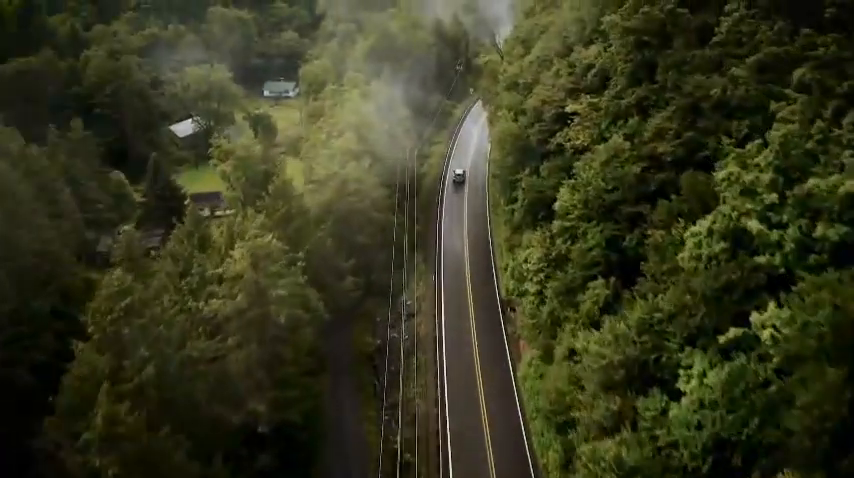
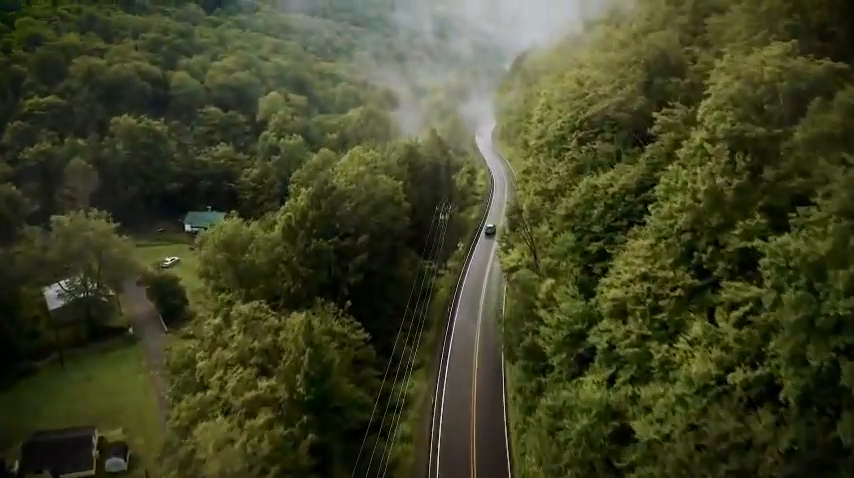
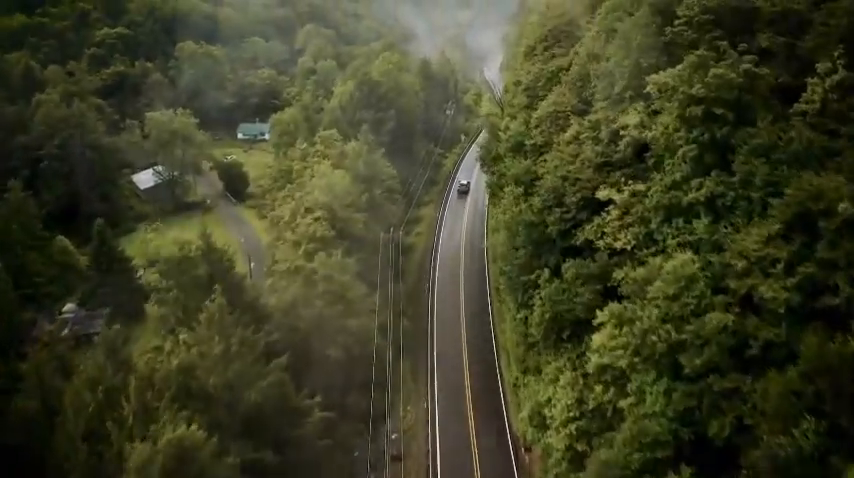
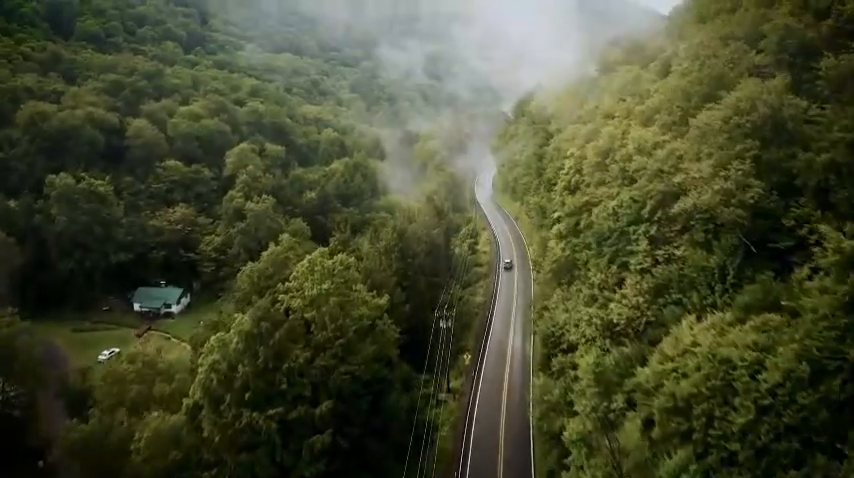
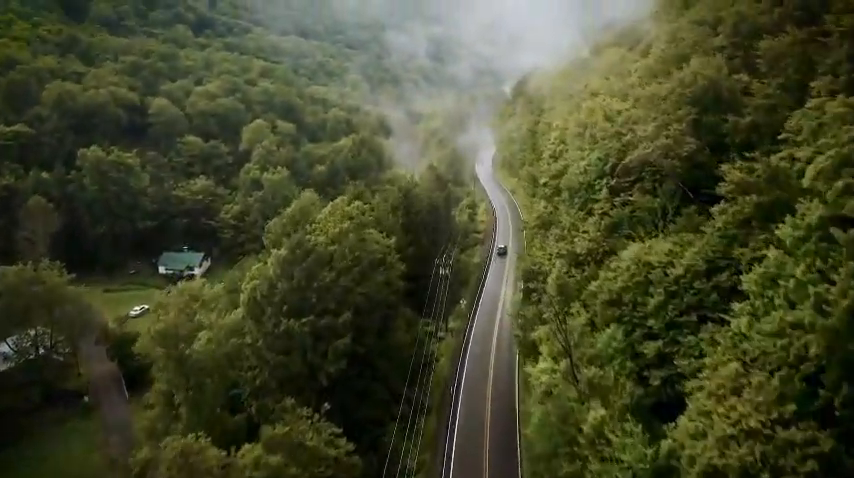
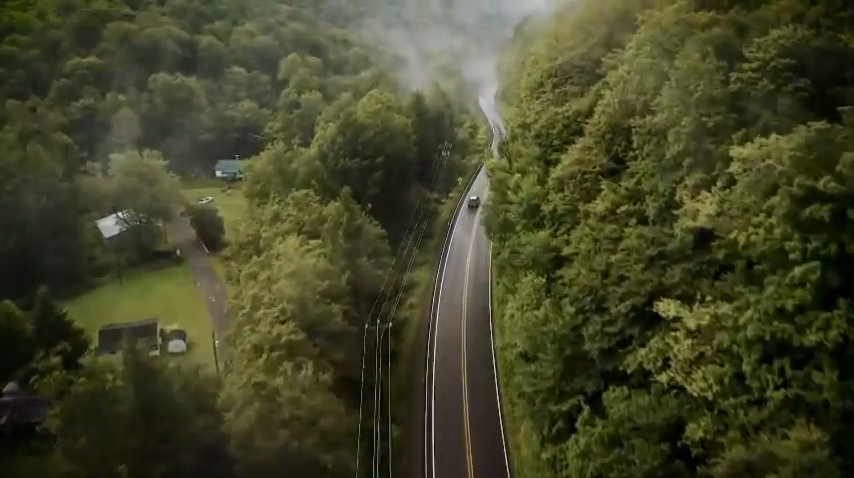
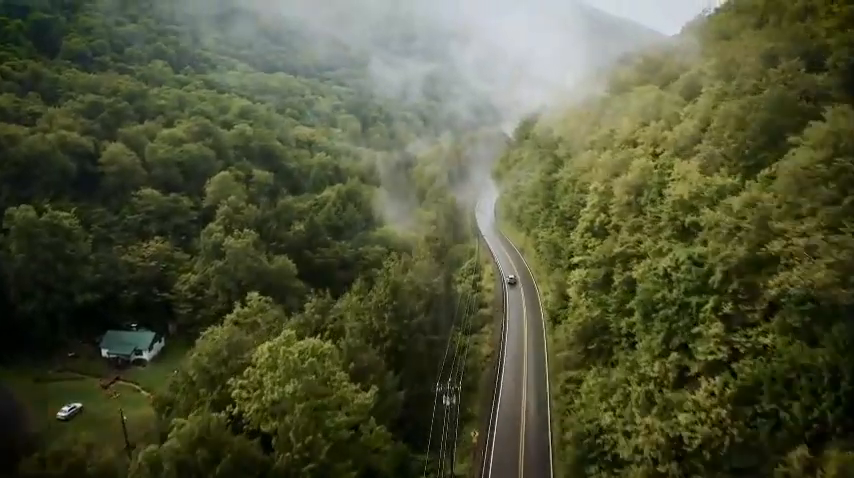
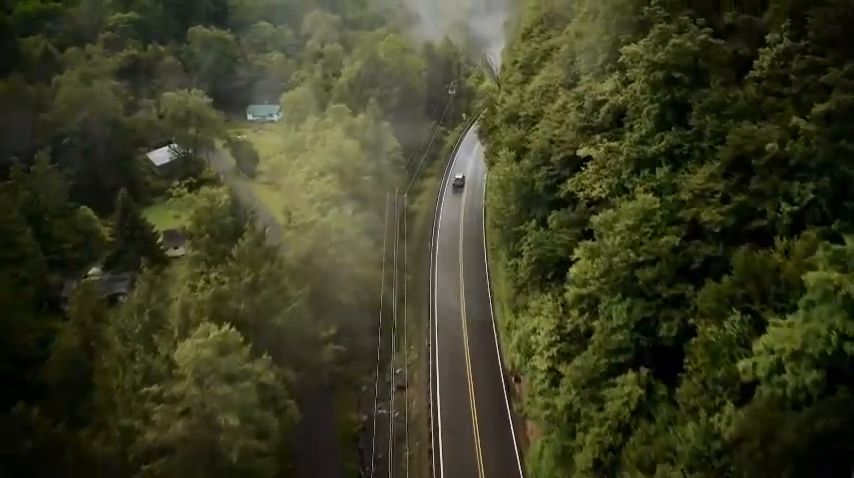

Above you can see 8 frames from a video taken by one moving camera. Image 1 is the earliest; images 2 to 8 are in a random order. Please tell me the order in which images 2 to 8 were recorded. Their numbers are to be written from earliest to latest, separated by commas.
8, 3, 6, 2, 5, 4, 7
